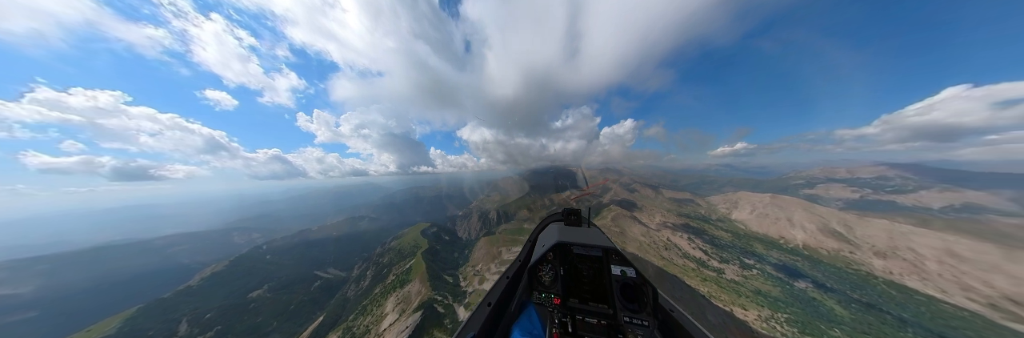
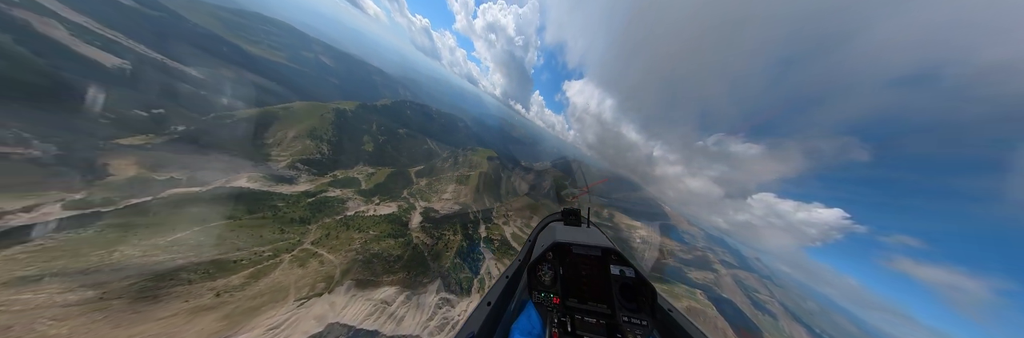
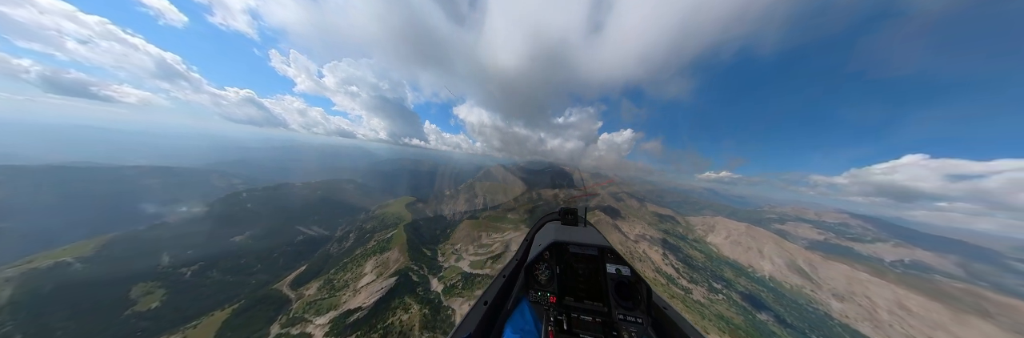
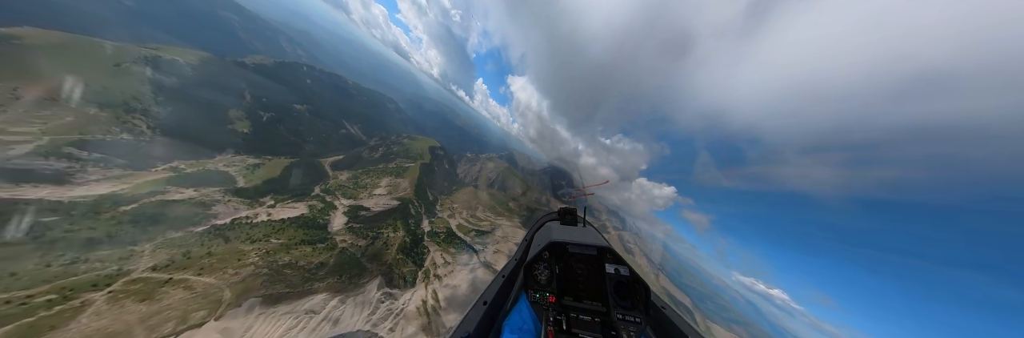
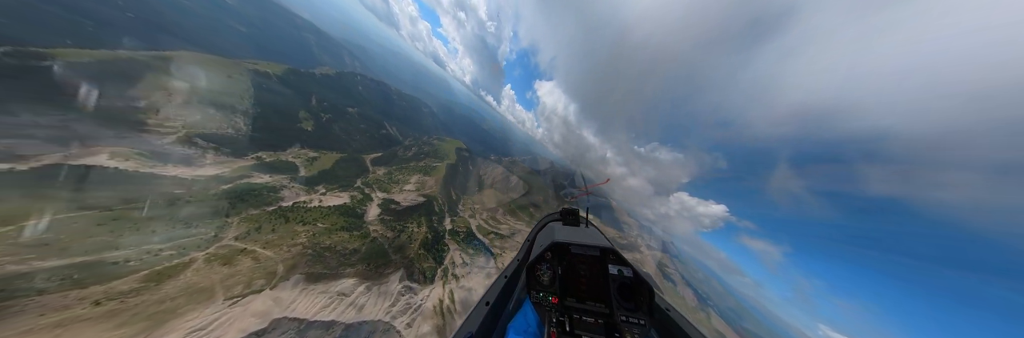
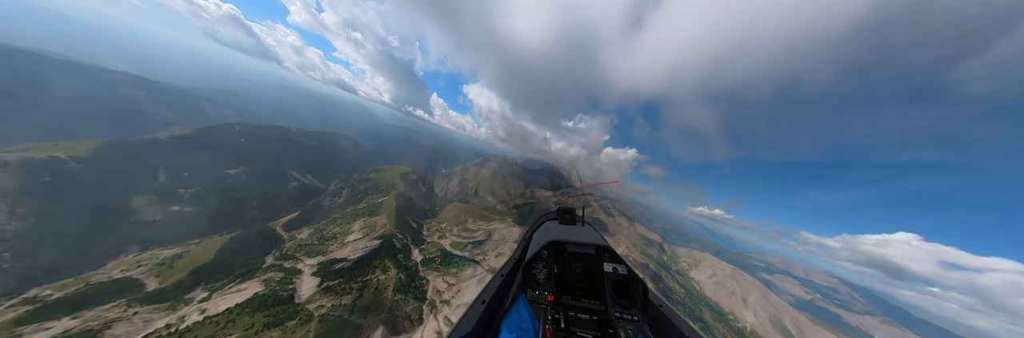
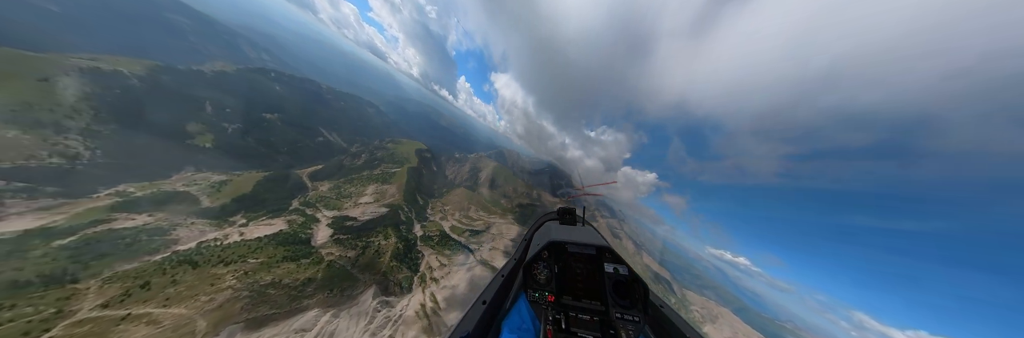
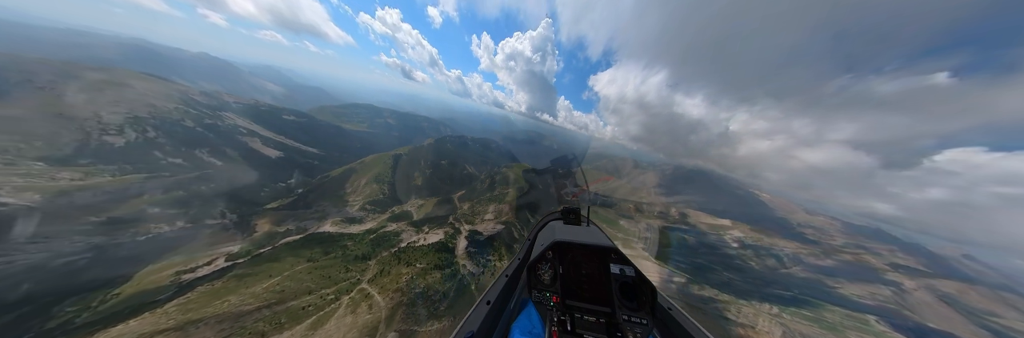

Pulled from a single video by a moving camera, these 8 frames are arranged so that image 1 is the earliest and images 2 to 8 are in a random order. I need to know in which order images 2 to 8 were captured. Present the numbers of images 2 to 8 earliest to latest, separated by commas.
3, 6, 7, 4, 5, 2, 8
